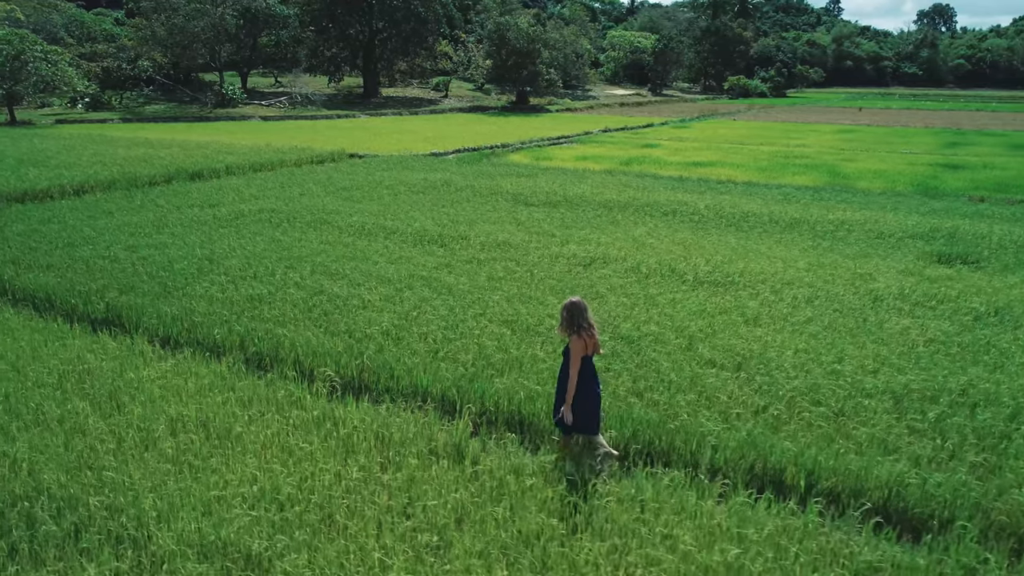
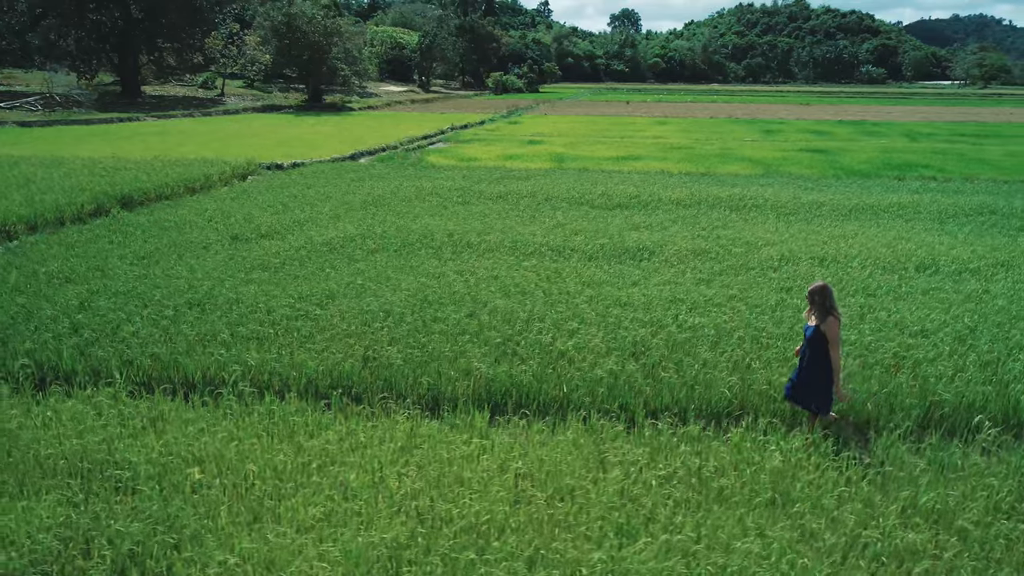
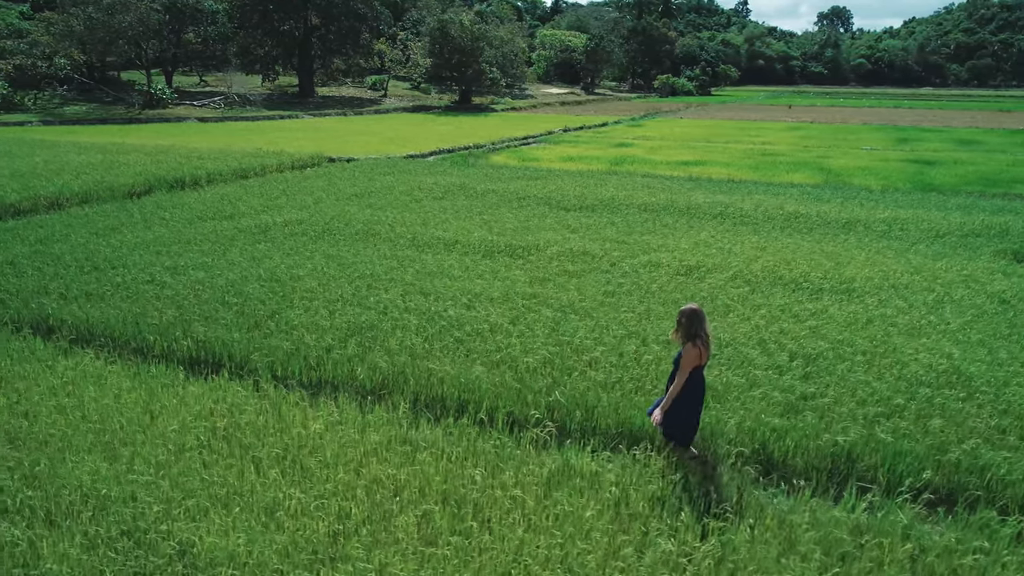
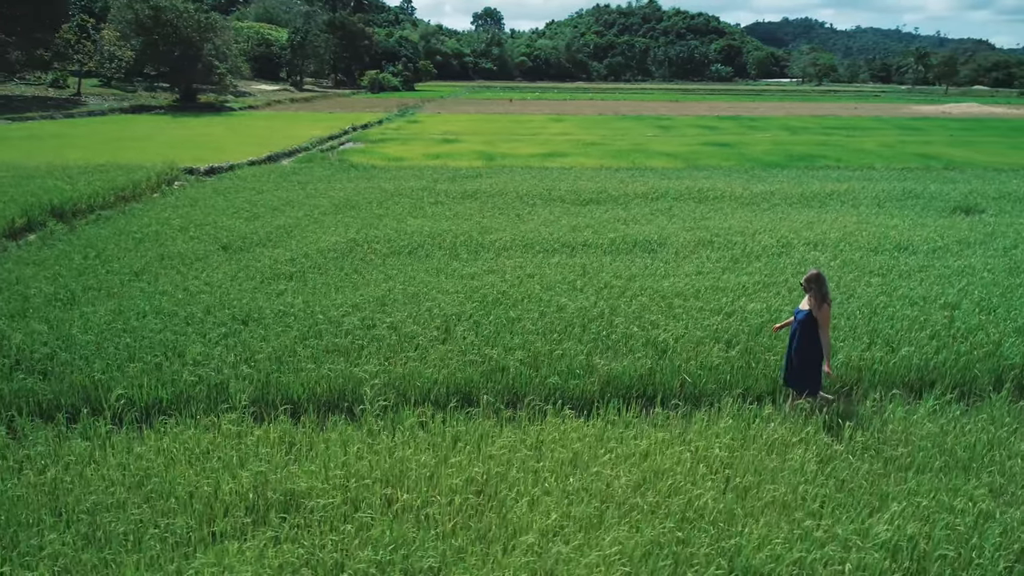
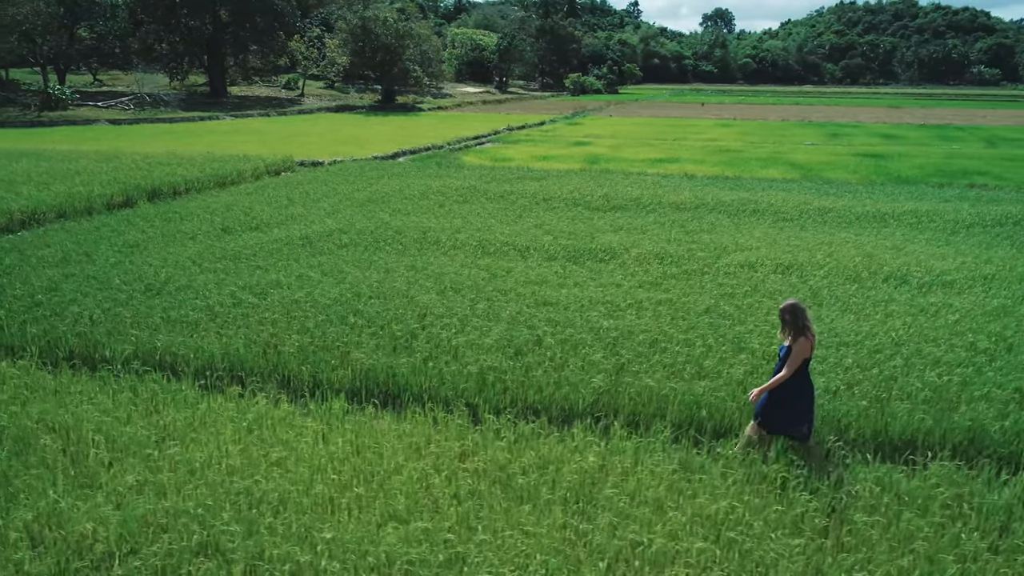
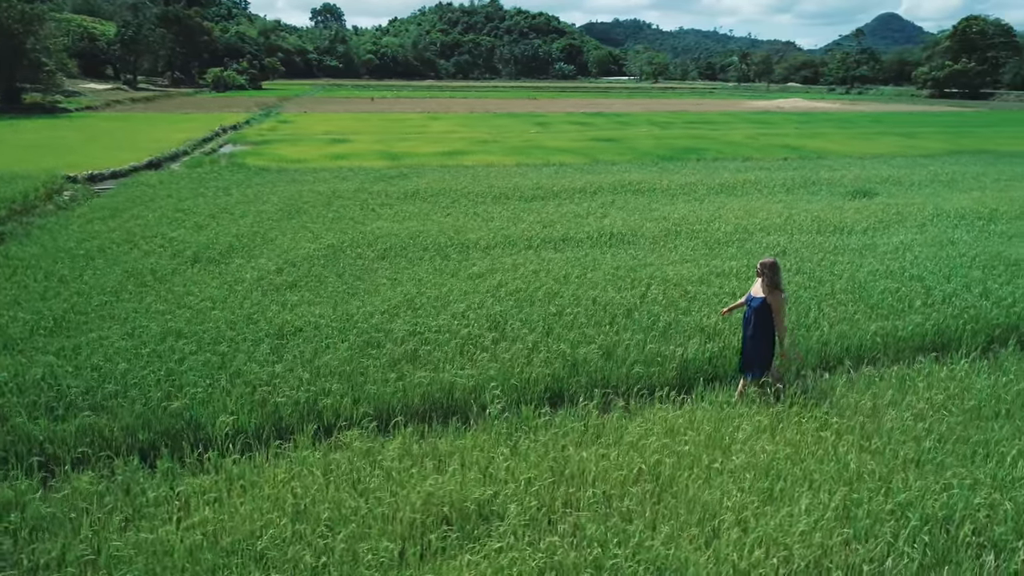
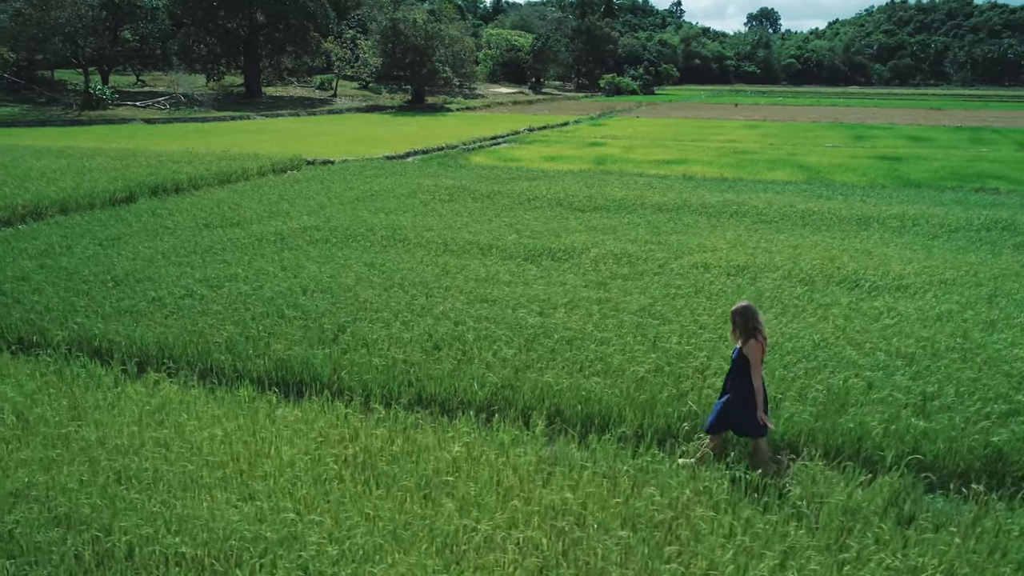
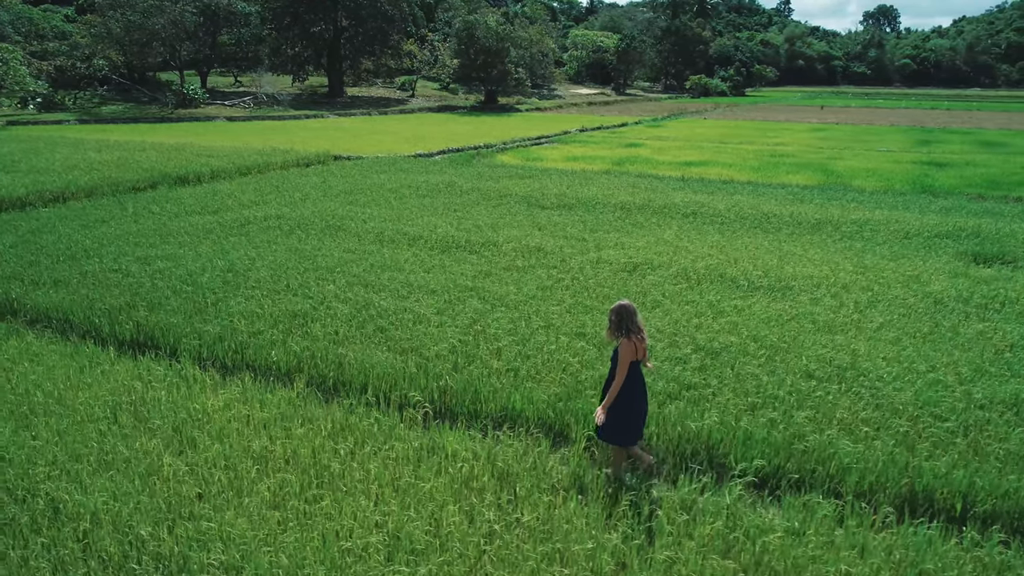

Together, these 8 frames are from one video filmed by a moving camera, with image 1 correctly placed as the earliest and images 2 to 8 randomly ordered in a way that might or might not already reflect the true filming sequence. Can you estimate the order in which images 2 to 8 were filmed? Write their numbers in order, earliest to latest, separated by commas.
8, 3, 7, 5, 2, 4, 6
